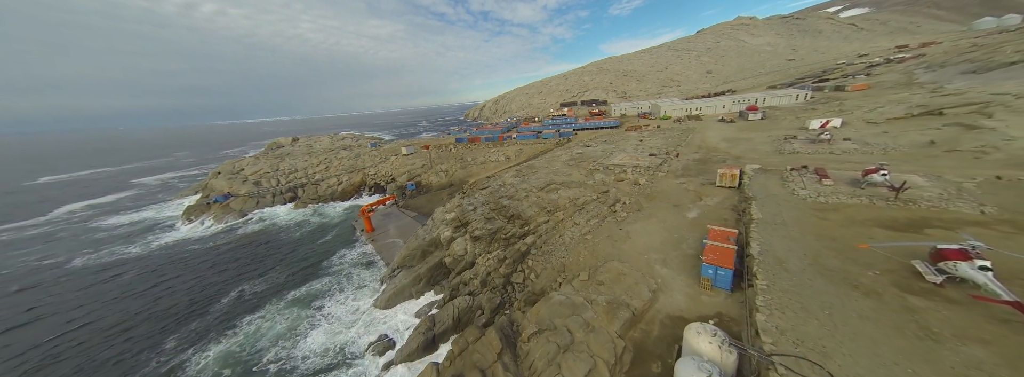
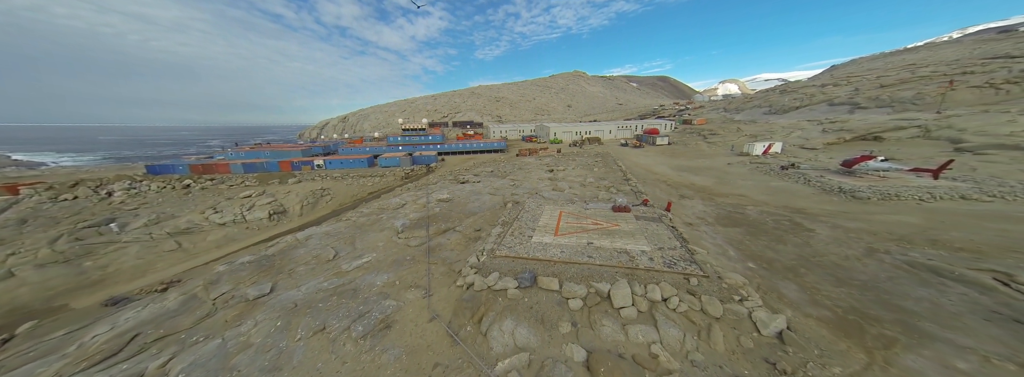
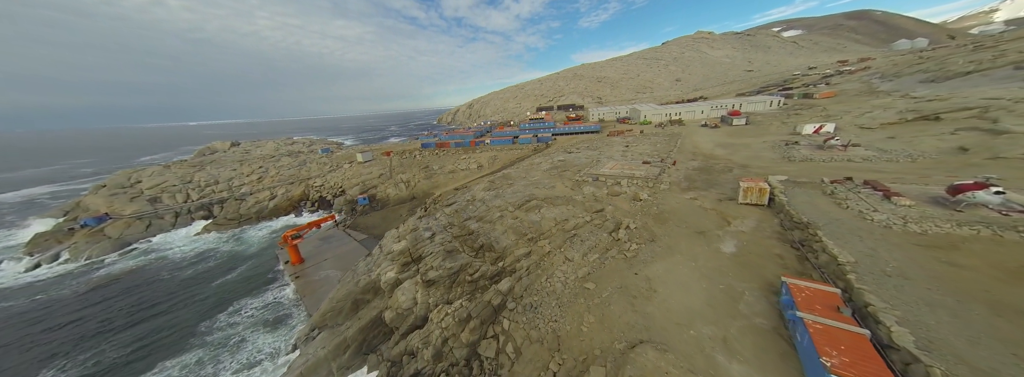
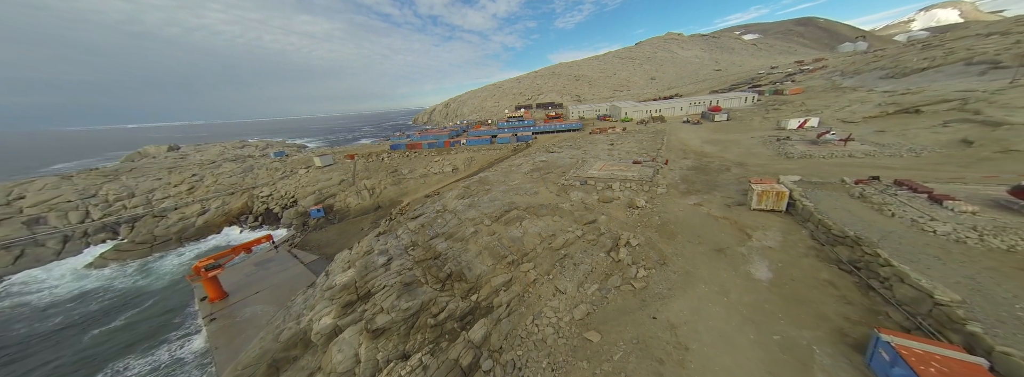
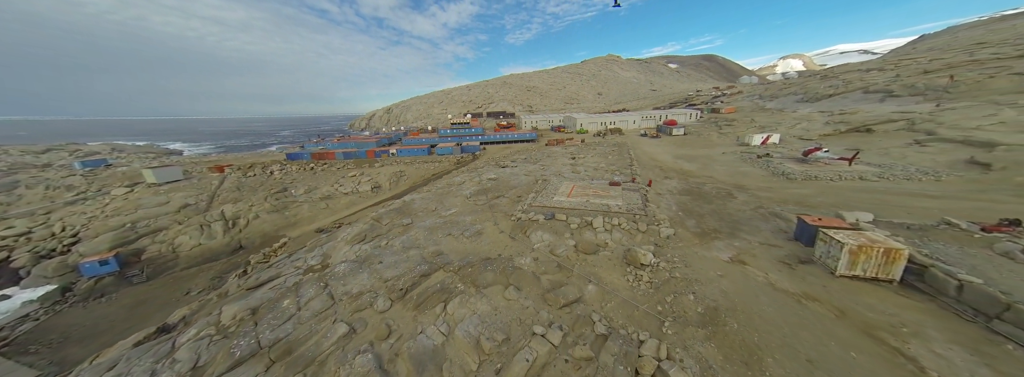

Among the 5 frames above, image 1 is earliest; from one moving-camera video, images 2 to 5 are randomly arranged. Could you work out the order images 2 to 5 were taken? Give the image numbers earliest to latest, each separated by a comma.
3, 4, 5, 2
